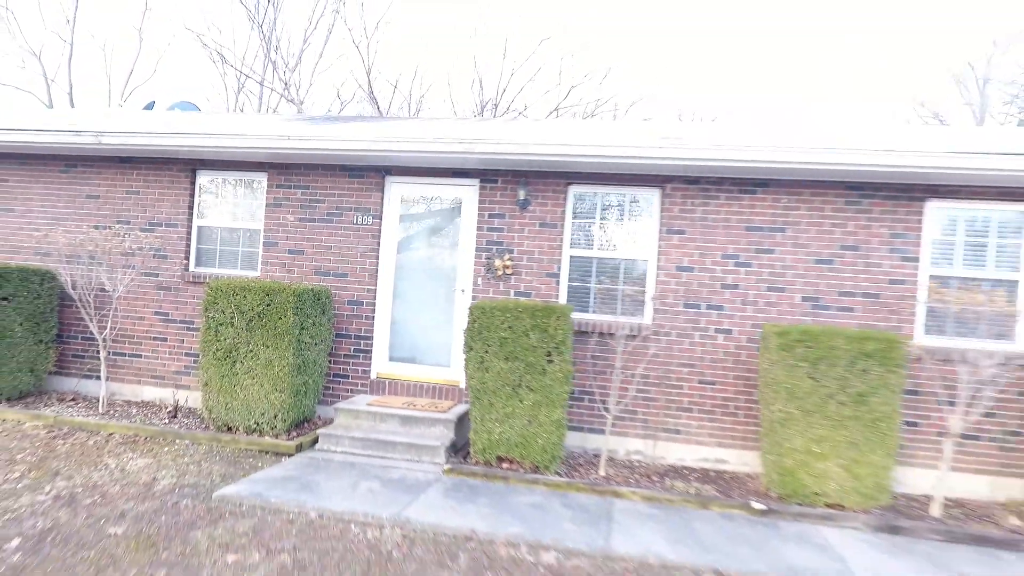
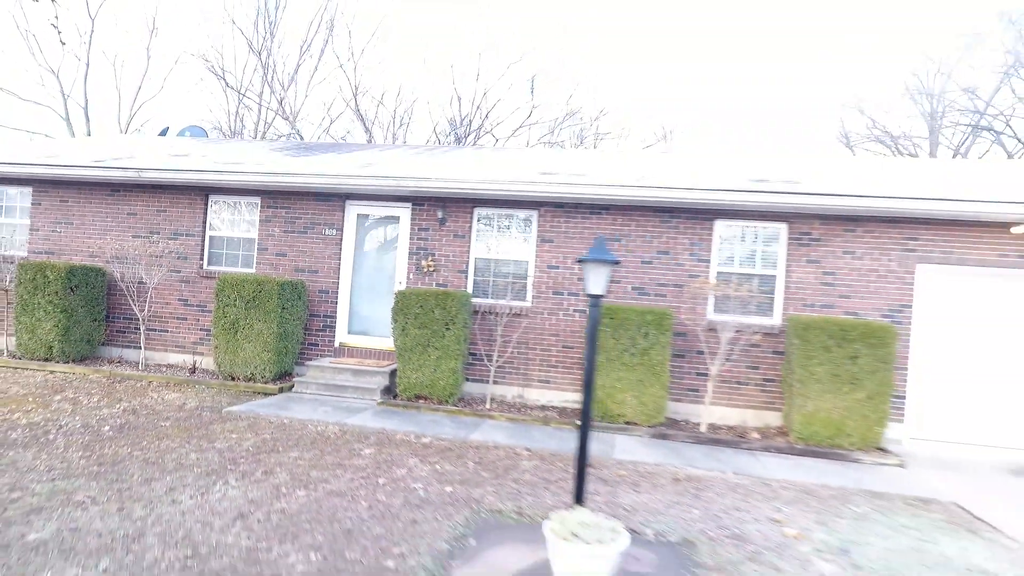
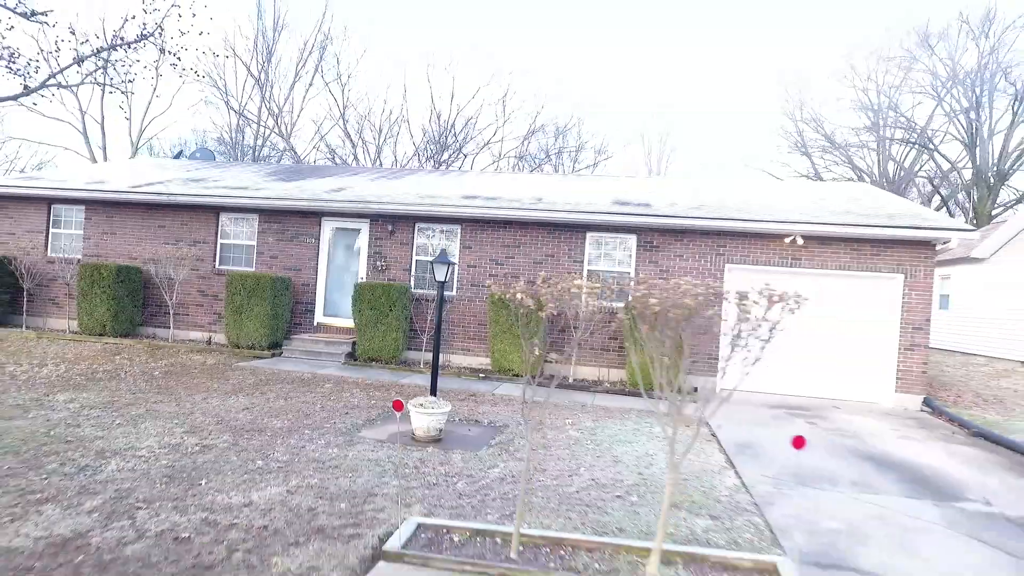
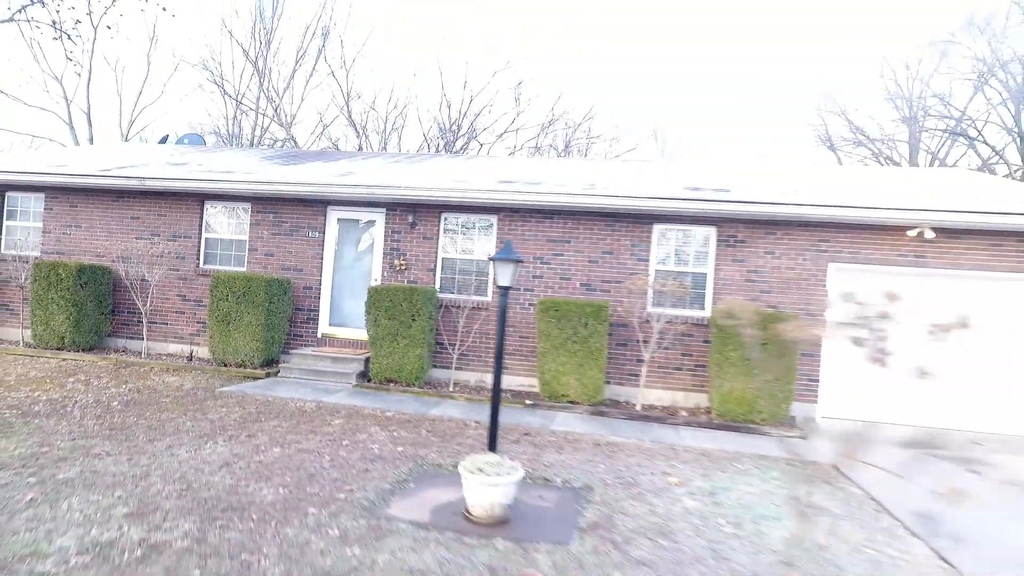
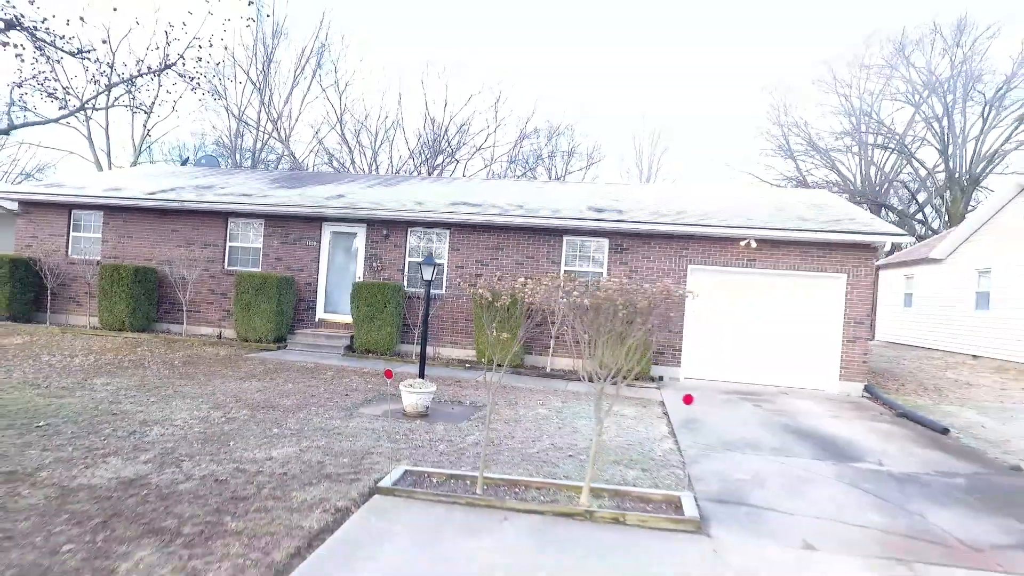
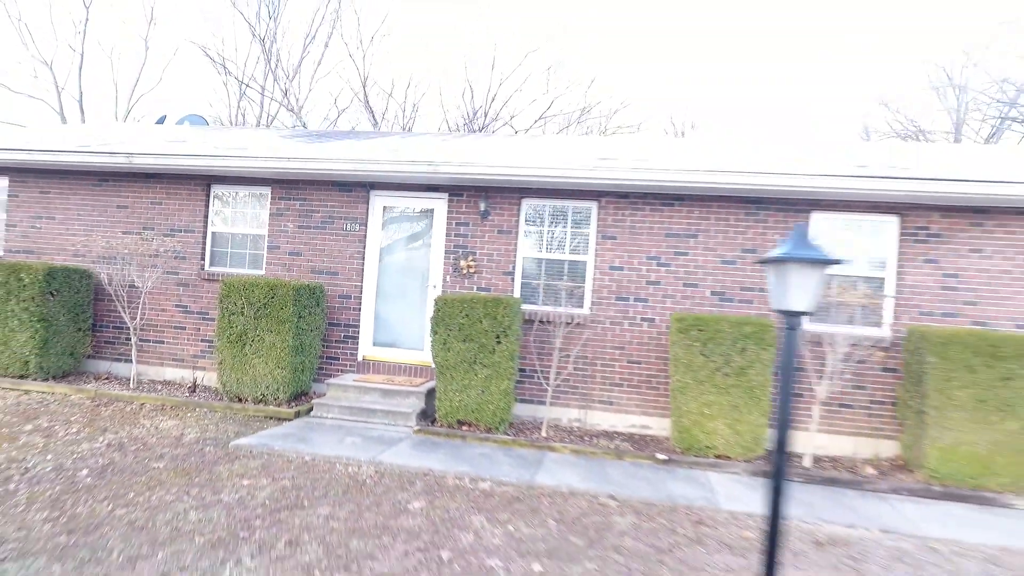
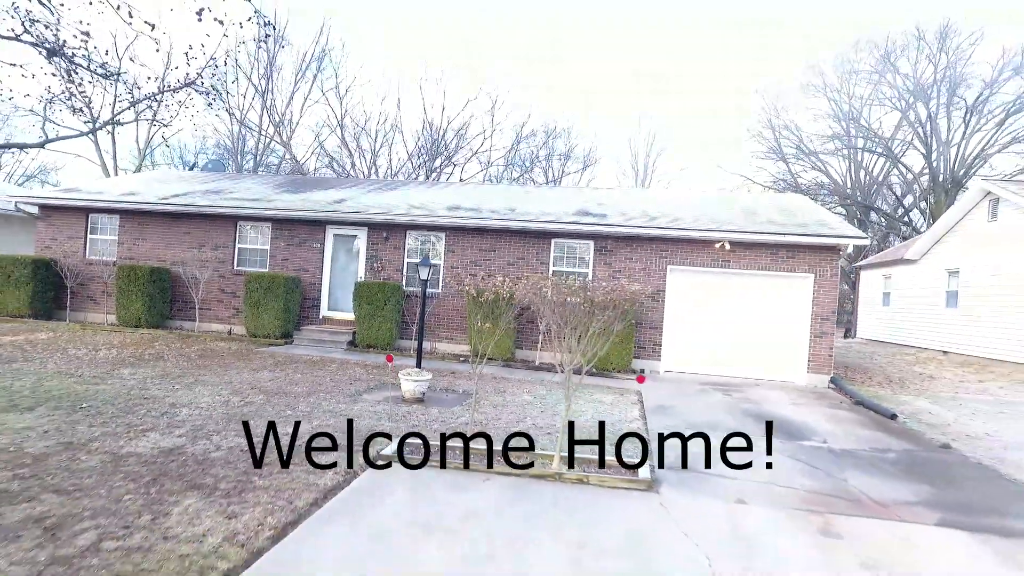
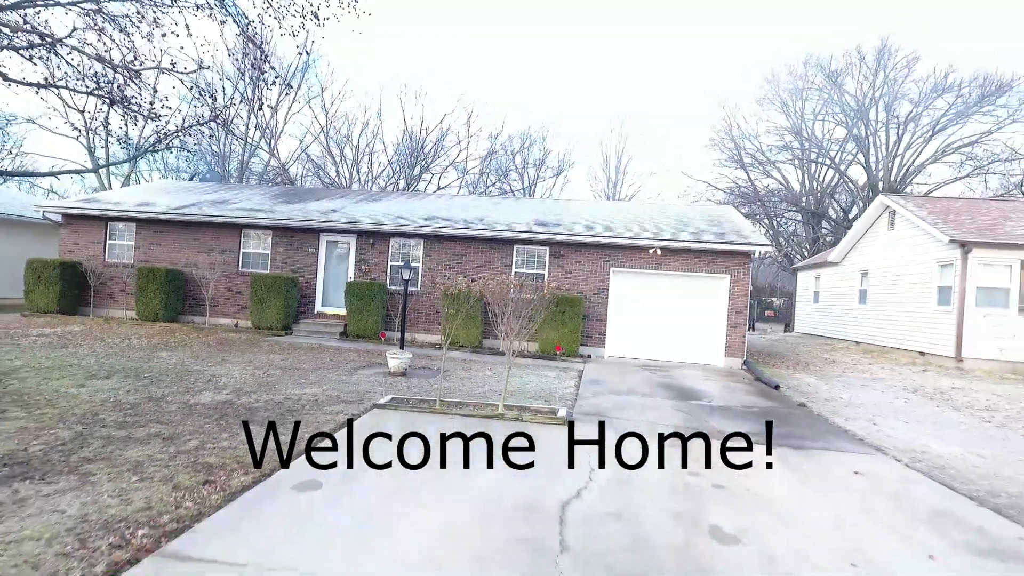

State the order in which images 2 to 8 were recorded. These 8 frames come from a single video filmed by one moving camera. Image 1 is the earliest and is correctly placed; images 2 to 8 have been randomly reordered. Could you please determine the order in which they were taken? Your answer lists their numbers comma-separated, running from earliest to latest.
6, 2, 4, 3, 5, 7, 8
